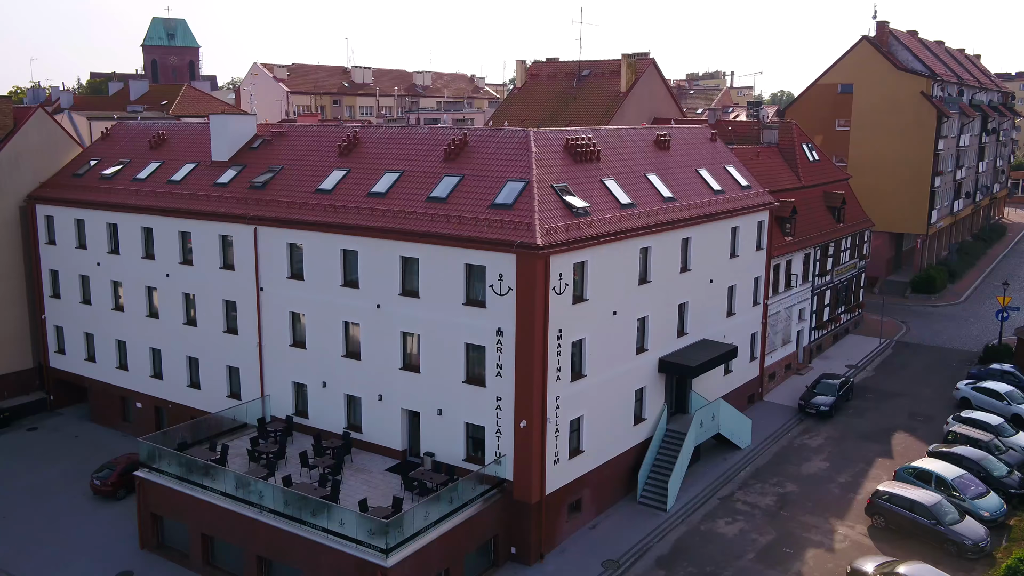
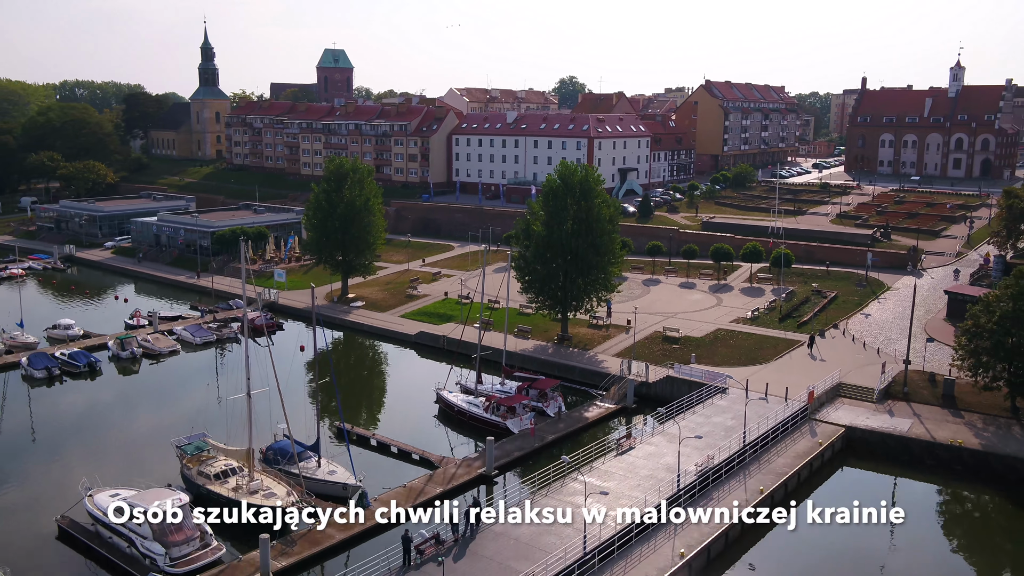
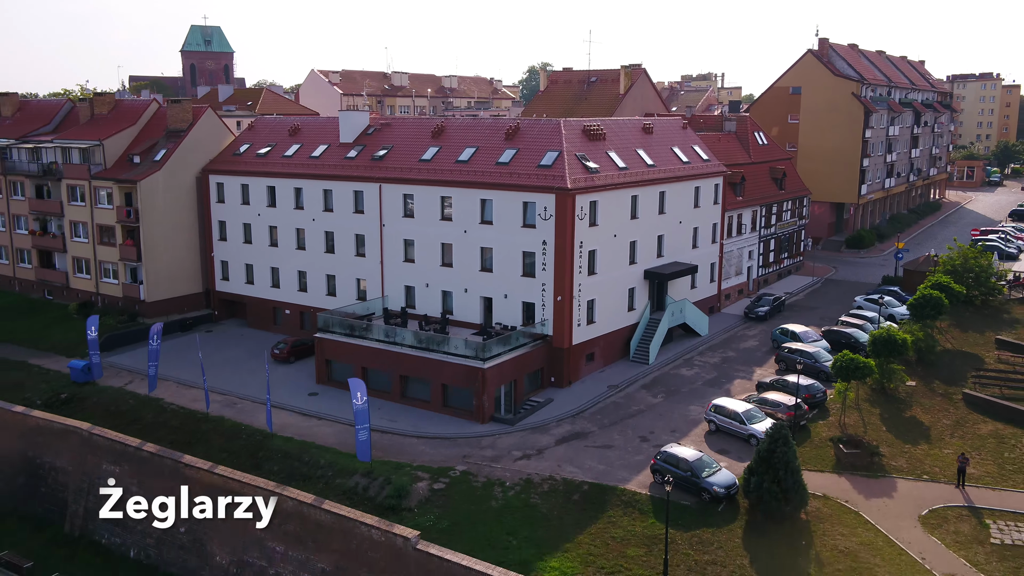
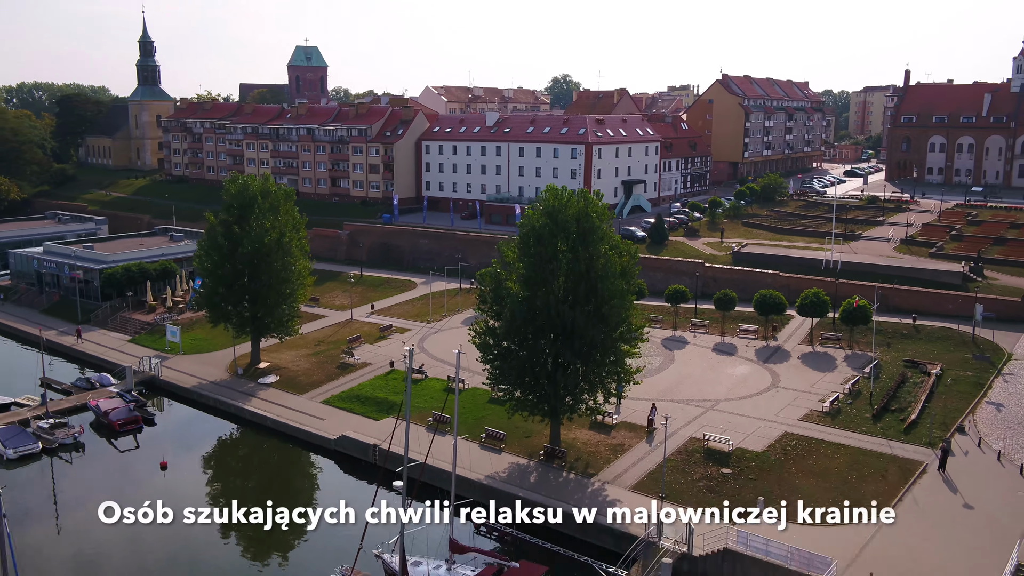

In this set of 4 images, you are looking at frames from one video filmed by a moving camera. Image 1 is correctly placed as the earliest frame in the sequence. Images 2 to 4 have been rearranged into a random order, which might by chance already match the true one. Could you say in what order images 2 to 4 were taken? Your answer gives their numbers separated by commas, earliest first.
3, 4, 2
